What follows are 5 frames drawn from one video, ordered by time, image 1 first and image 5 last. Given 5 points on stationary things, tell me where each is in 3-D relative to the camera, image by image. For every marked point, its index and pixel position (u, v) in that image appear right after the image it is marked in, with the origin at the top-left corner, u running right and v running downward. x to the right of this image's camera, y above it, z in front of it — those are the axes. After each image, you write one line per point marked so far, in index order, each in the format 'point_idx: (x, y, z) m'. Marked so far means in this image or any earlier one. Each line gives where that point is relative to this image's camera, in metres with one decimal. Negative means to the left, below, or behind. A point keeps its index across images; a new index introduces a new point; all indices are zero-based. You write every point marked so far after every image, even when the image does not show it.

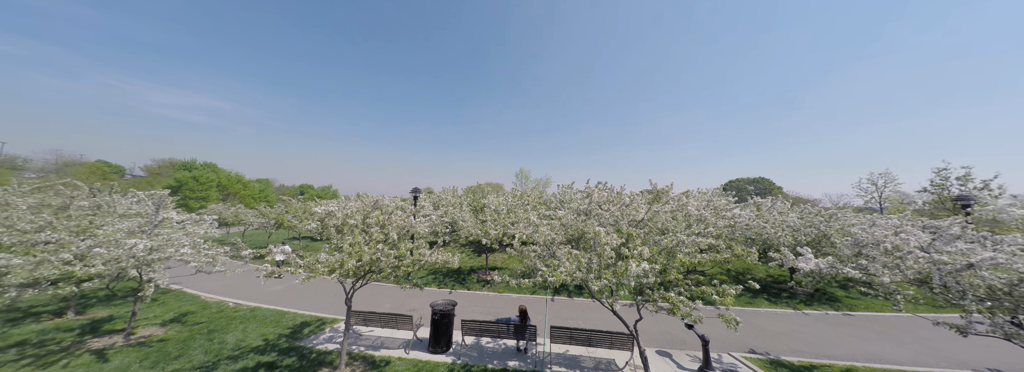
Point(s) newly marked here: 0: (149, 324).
0: (-14.5, -5.5, +9.7) m
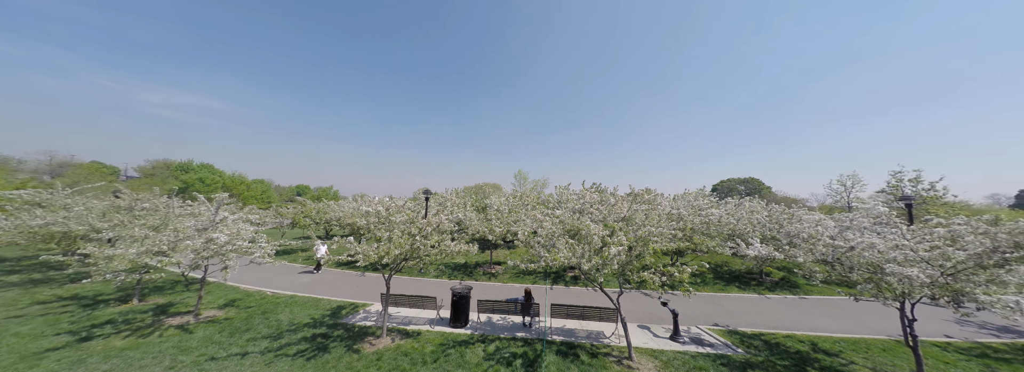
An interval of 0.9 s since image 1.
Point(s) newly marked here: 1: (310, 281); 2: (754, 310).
0: (-14.2, -5.7, +11.4) m
1: (-12.8, -6.0, +15.4) m
2: (+12.7, -6.5, +12.7) m
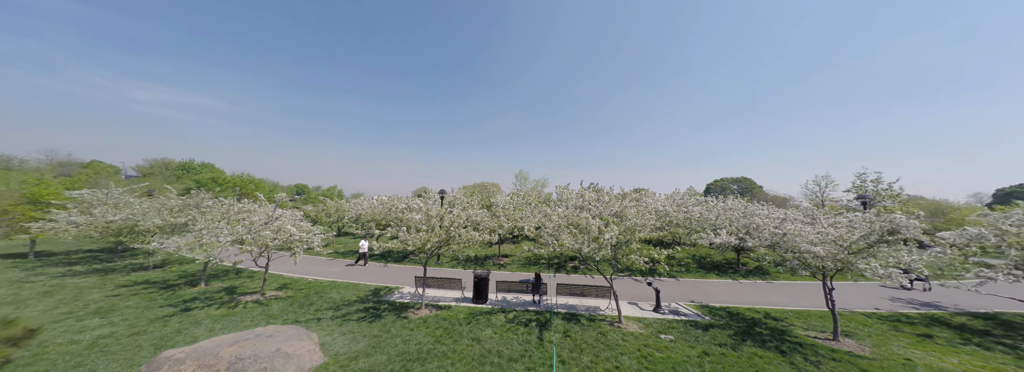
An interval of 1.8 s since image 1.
0: (-13.5, -5.7, +13.5) m
1: (-12.2, -6.1, +17.5) m
2: (+13.3, -6.5, +15.1) m
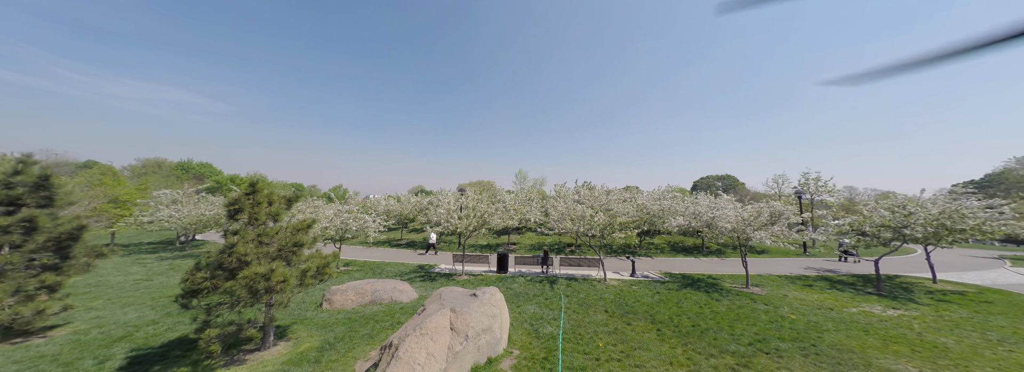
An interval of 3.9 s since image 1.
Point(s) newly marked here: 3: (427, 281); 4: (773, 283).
0: (-12.5, -5.7, +17.5) m
1: (-11.2, -6.1, +21.6) m
2: (+14.3, -6.4, +19.8) m
3: (-5.1, -5.6, +14.4) m
4: (+15.5, -5.8, +14.4) m
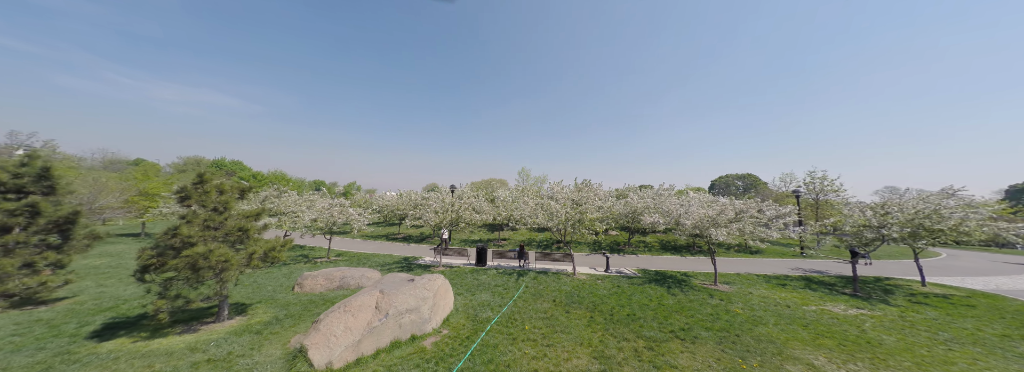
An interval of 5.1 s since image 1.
0: (-14.1, -5.4, +18.8) m
1: (-12.6, -5.7, +22.8) m
2: (+12.7, -6.2, +19.6) m
3: (-6.9, -5.4, +15.3) m
4: (+13.7, -5.6, +14.2) m
